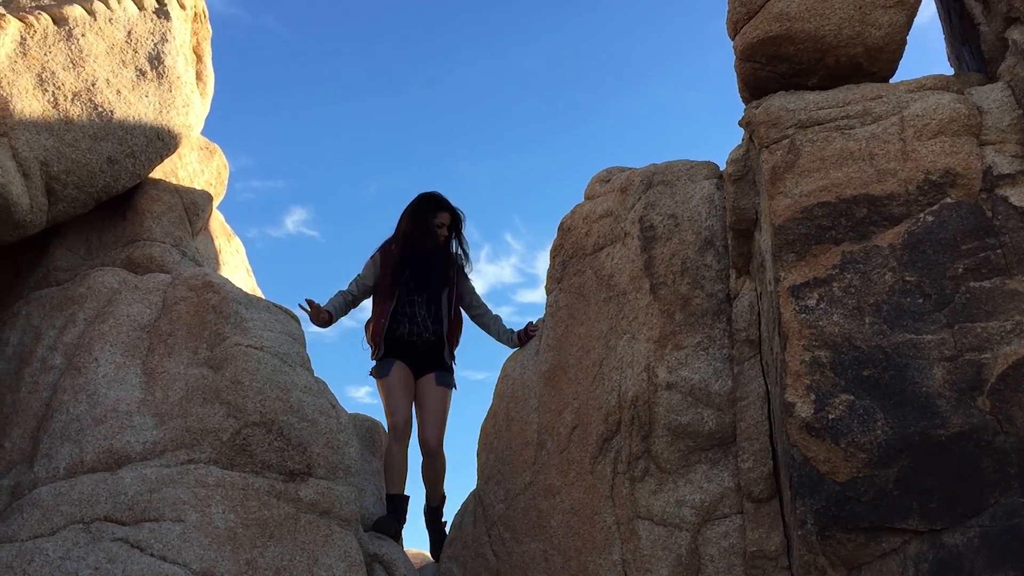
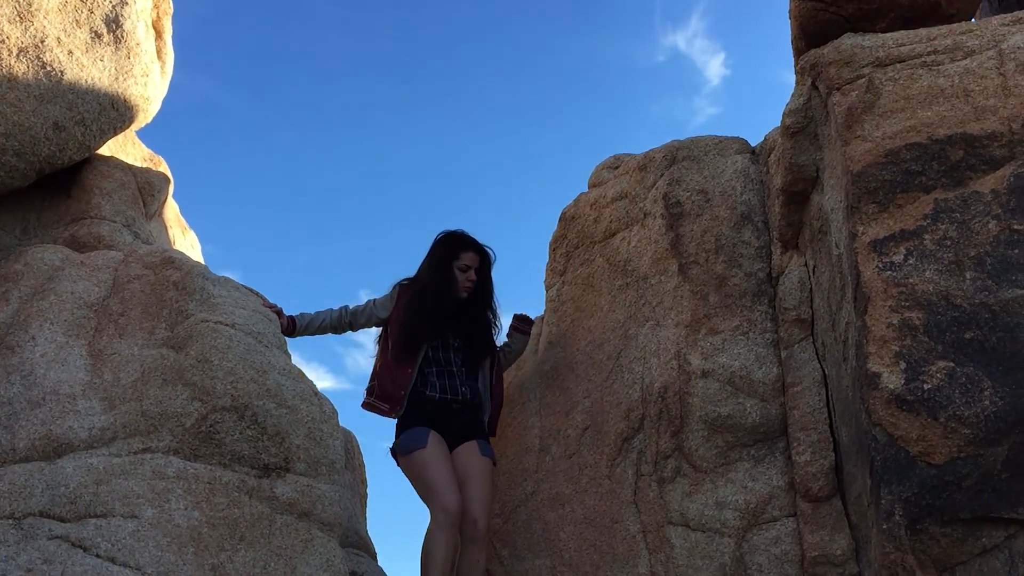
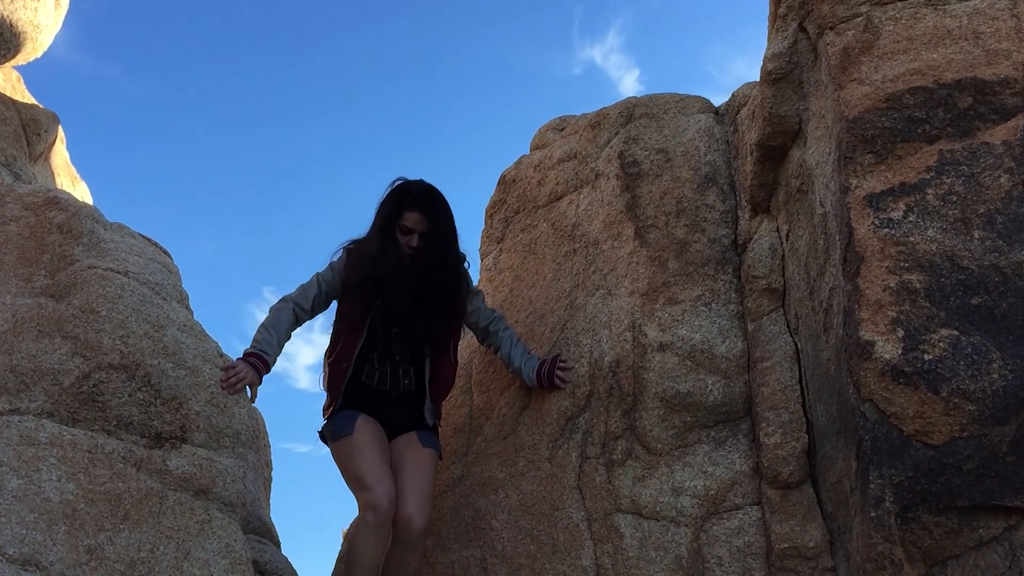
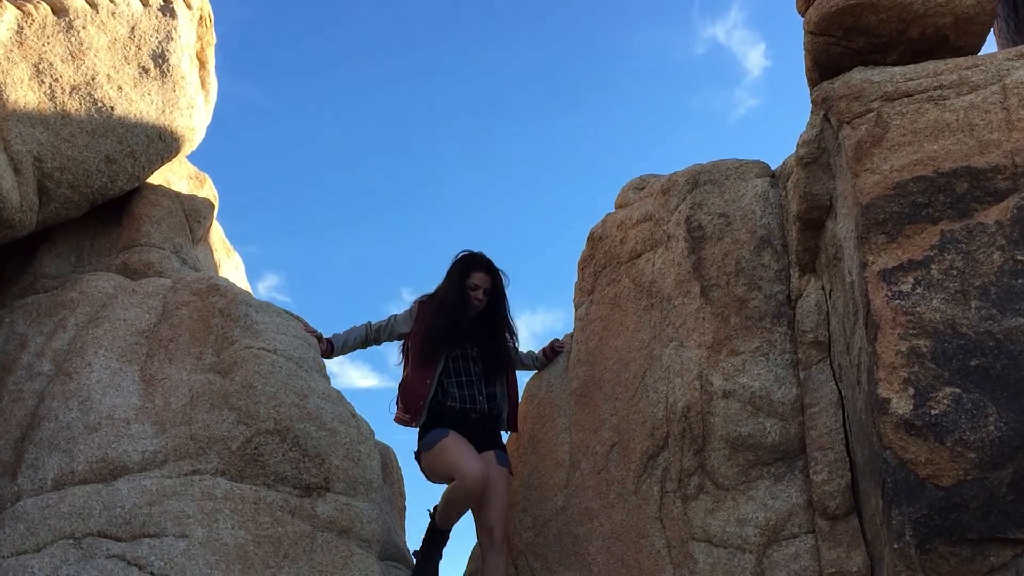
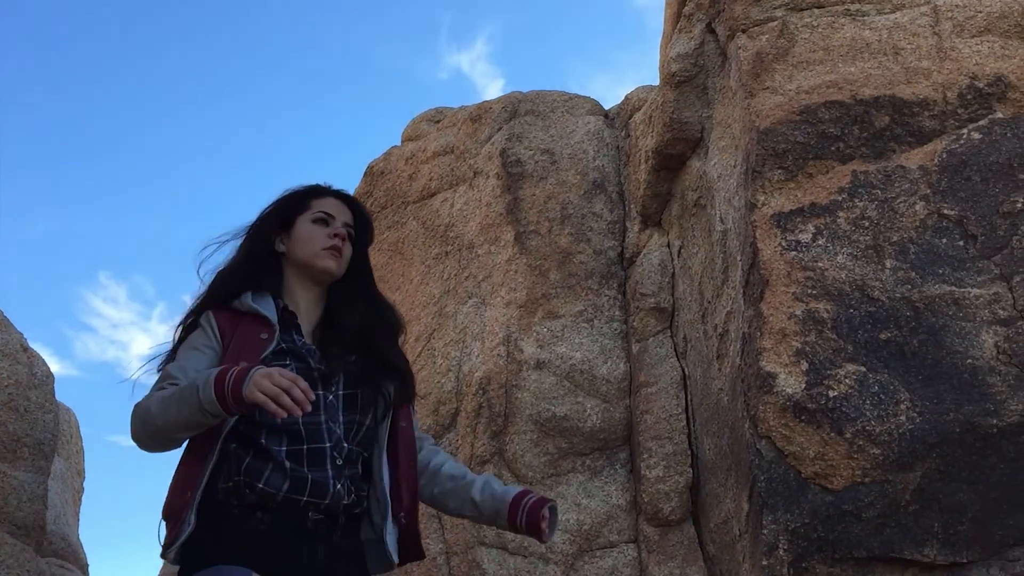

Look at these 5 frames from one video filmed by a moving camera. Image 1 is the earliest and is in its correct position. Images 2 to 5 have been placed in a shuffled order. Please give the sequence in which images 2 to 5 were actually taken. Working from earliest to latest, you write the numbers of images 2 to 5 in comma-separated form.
4, 2, 3, 5
